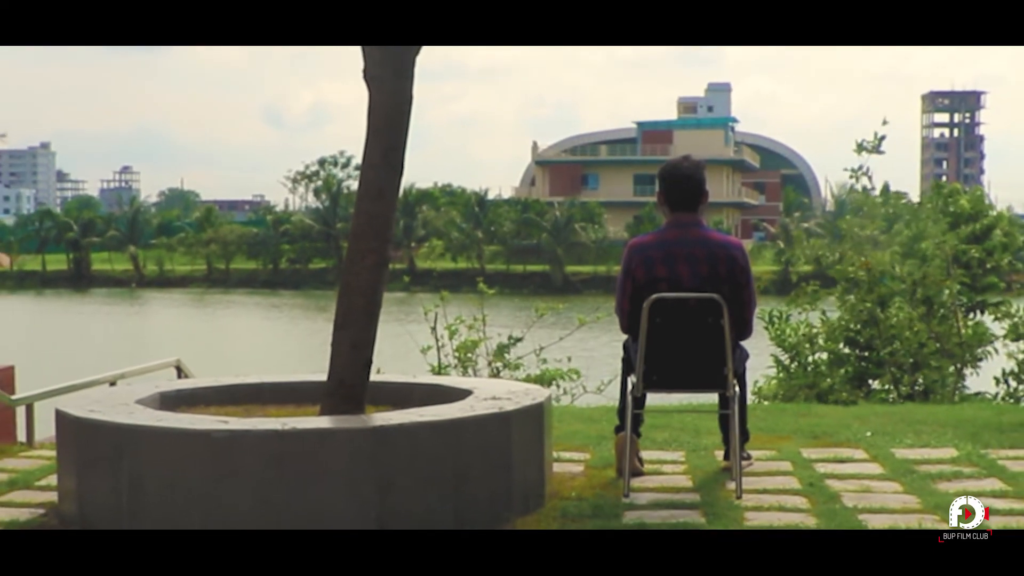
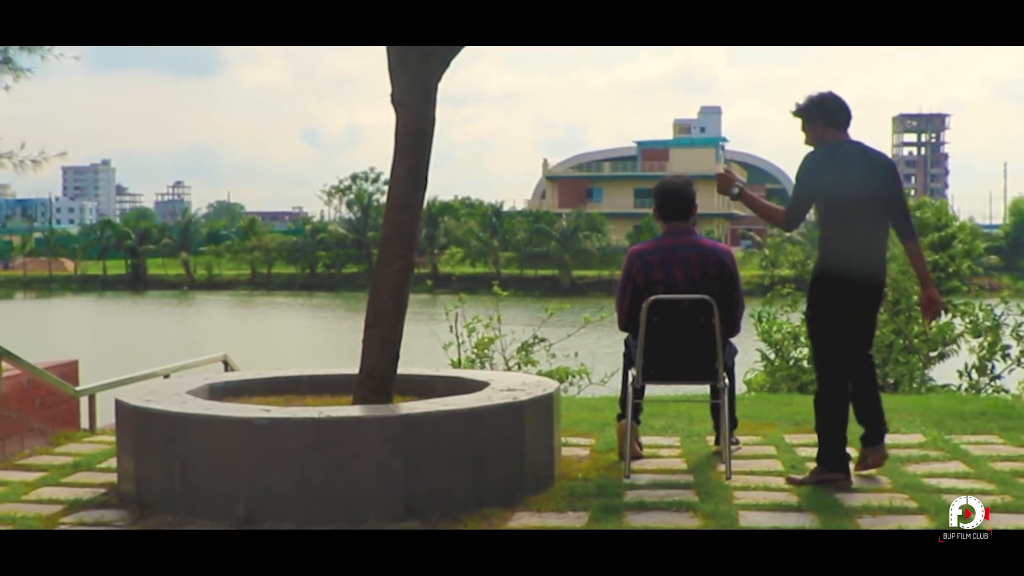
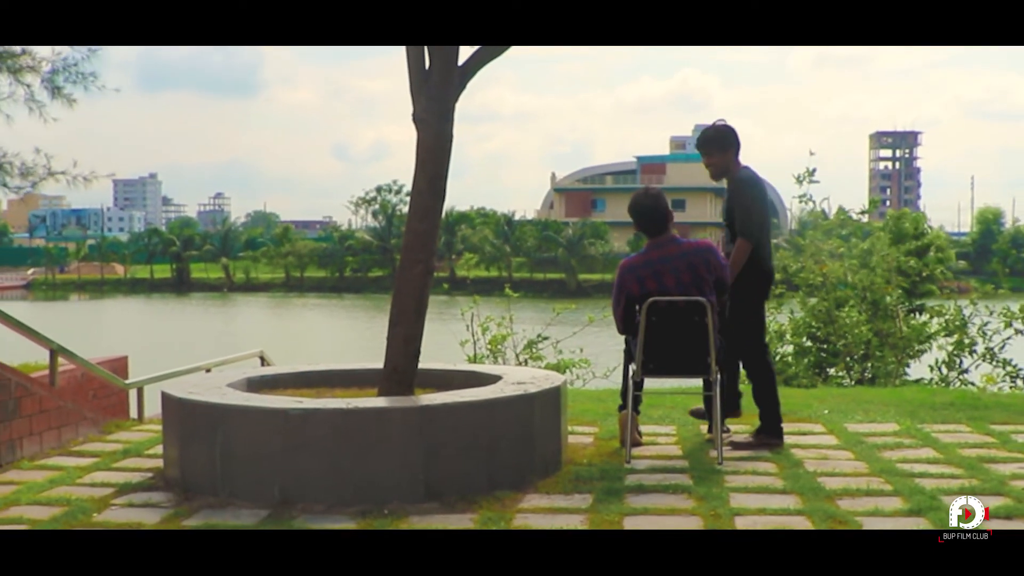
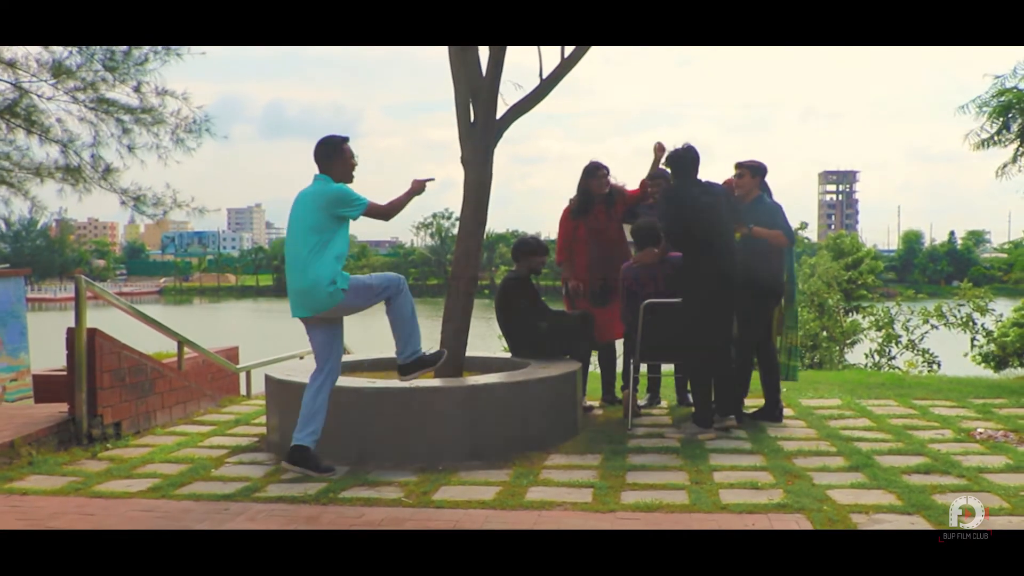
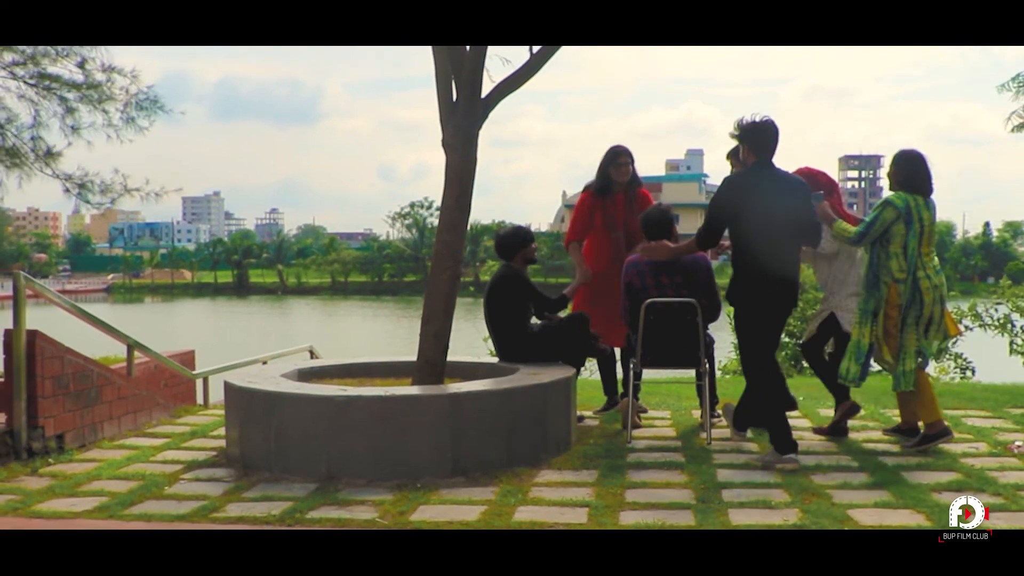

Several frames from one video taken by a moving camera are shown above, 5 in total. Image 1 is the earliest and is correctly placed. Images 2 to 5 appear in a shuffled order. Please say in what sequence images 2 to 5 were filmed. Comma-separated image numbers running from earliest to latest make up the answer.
2, 3, 5, 4
